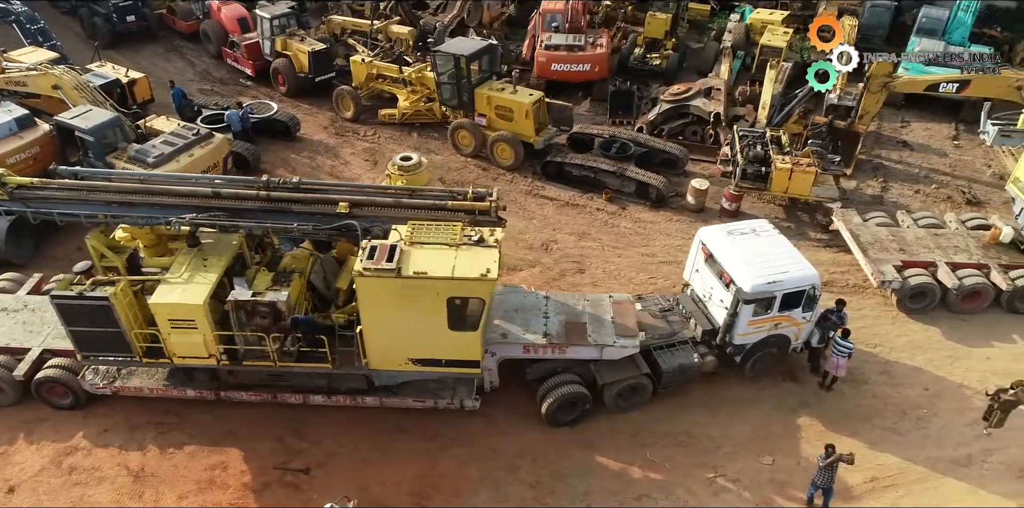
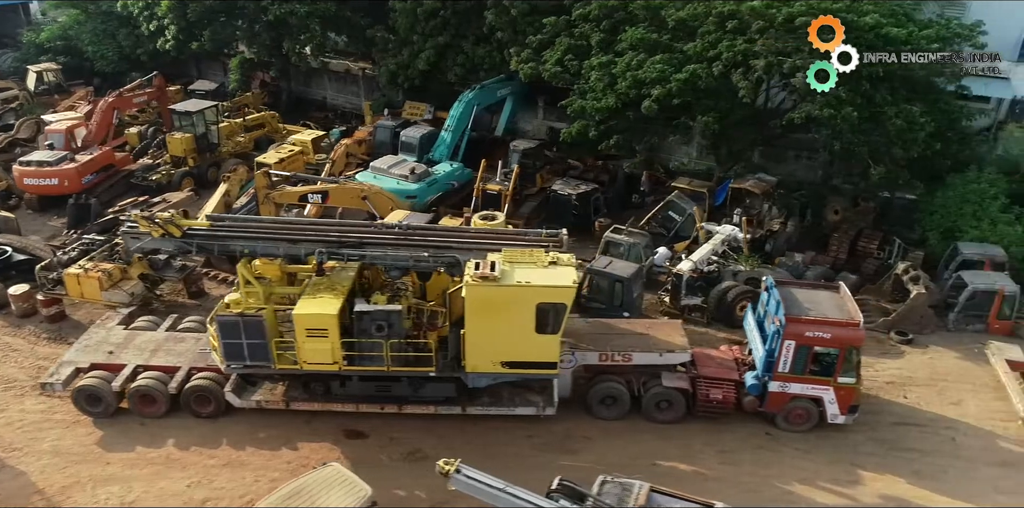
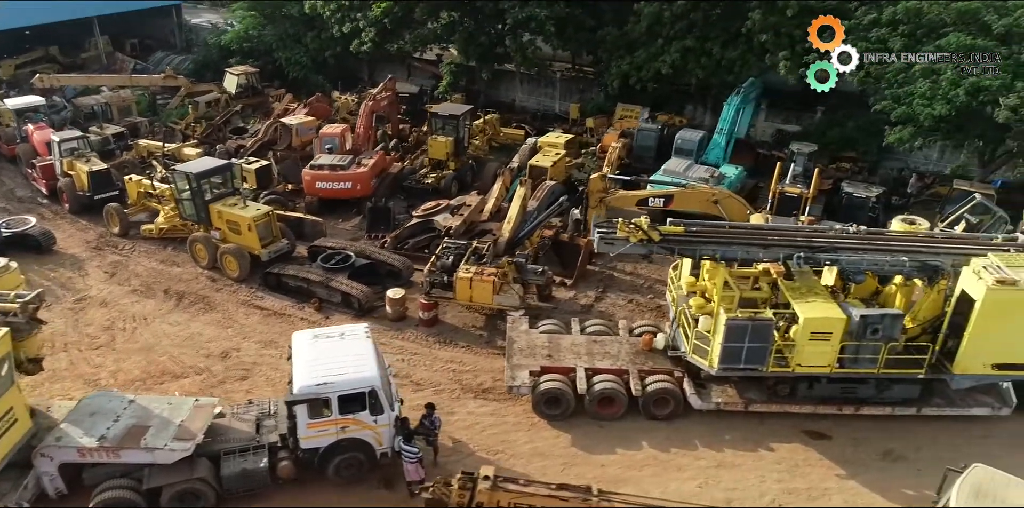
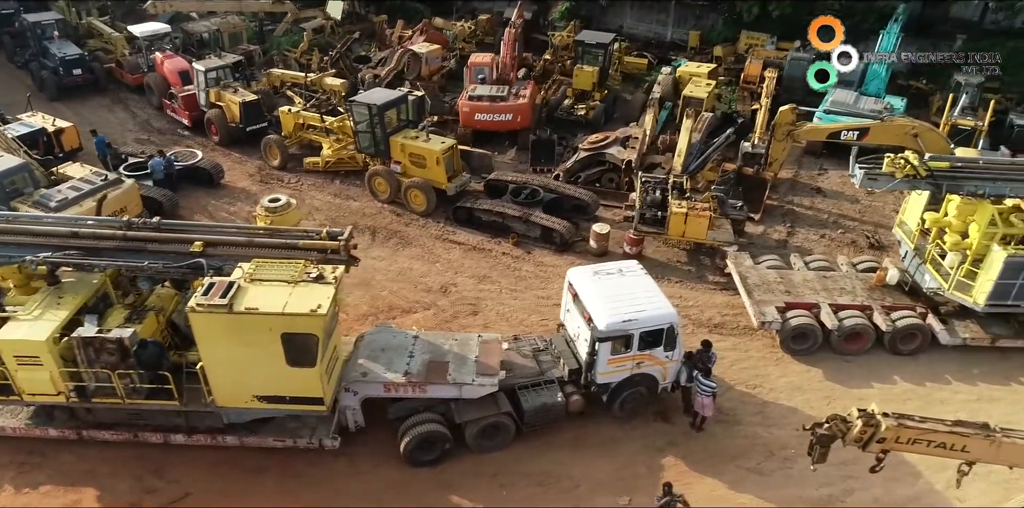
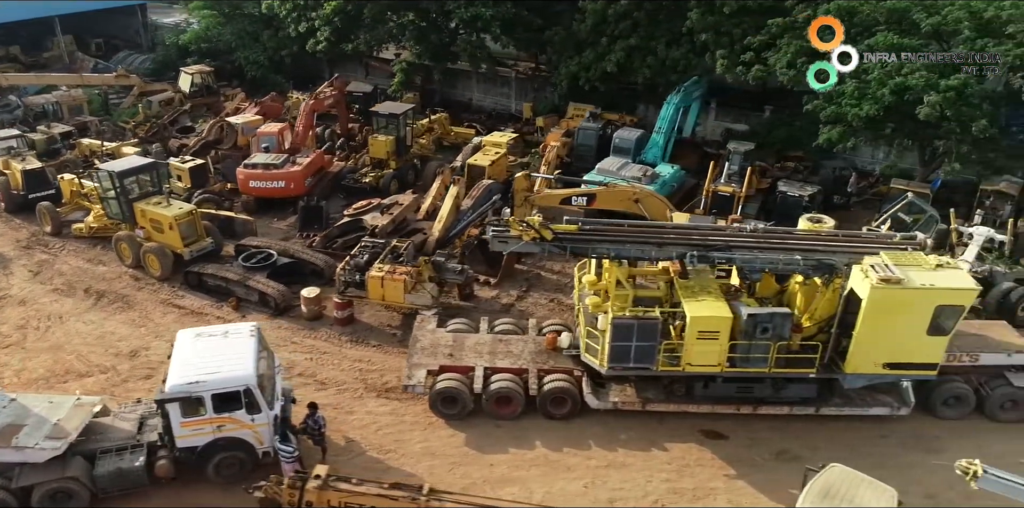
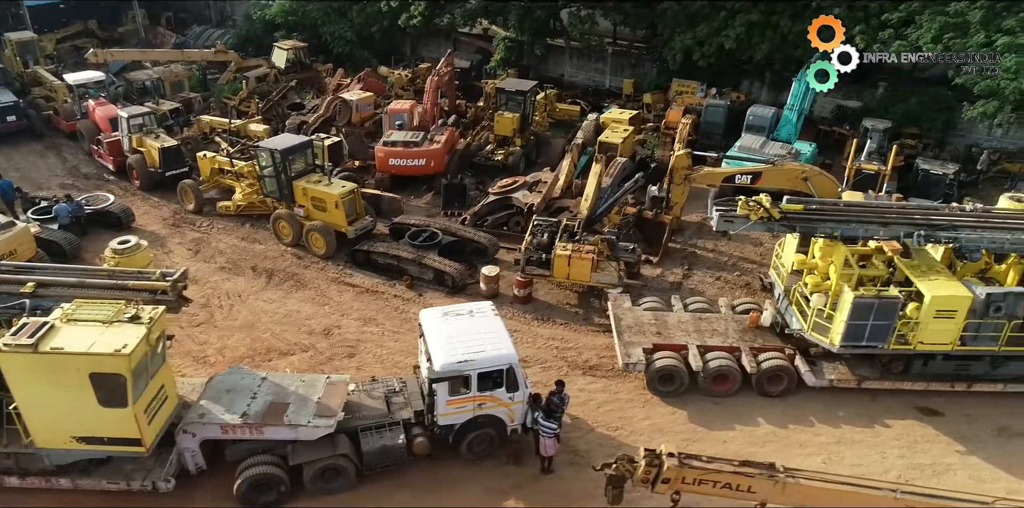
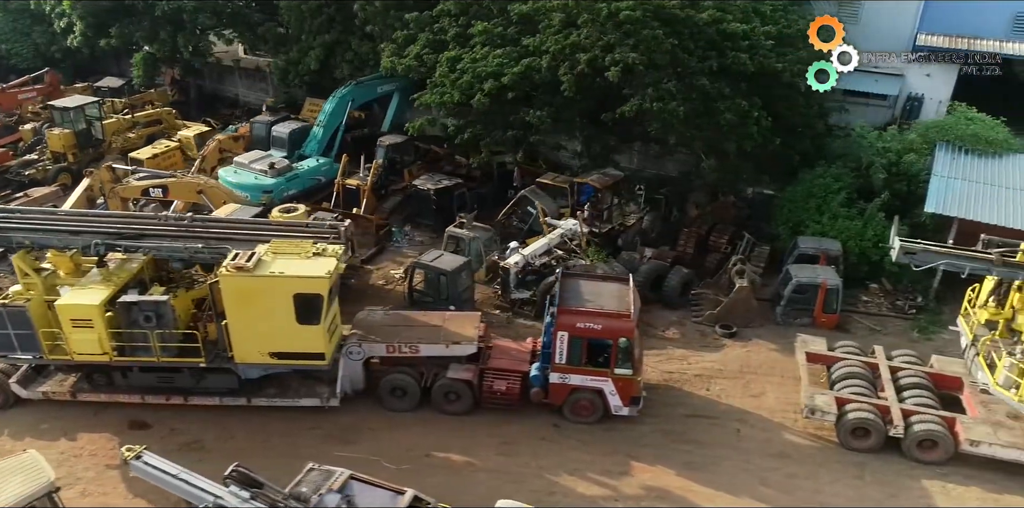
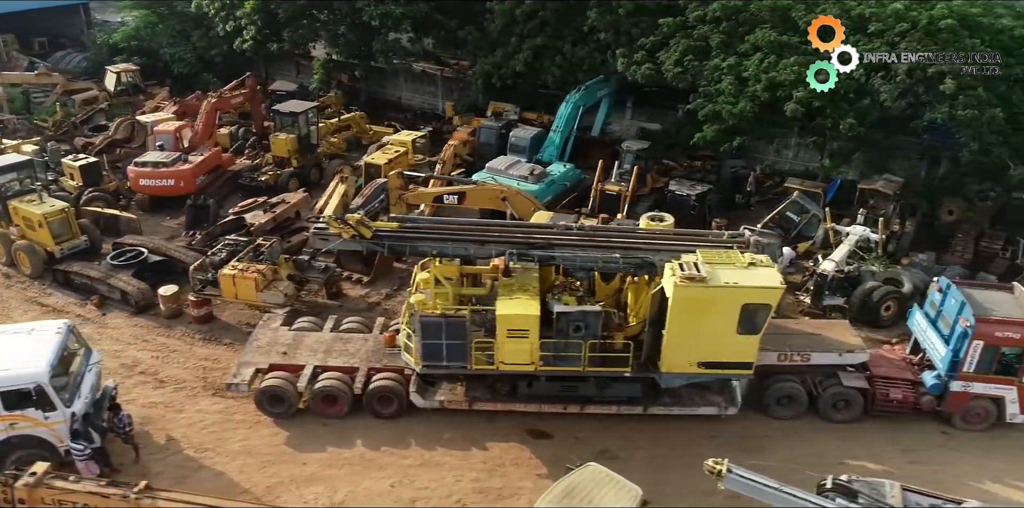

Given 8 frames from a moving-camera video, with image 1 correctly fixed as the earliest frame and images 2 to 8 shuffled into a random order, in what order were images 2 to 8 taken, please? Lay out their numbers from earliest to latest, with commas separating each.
4, 6, 3, 5, 8, 2, 7
